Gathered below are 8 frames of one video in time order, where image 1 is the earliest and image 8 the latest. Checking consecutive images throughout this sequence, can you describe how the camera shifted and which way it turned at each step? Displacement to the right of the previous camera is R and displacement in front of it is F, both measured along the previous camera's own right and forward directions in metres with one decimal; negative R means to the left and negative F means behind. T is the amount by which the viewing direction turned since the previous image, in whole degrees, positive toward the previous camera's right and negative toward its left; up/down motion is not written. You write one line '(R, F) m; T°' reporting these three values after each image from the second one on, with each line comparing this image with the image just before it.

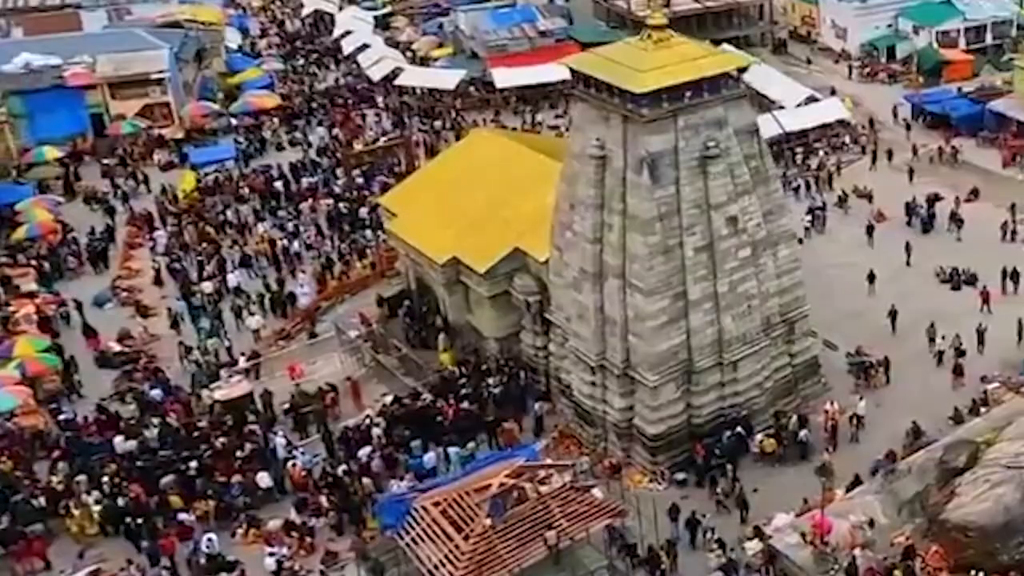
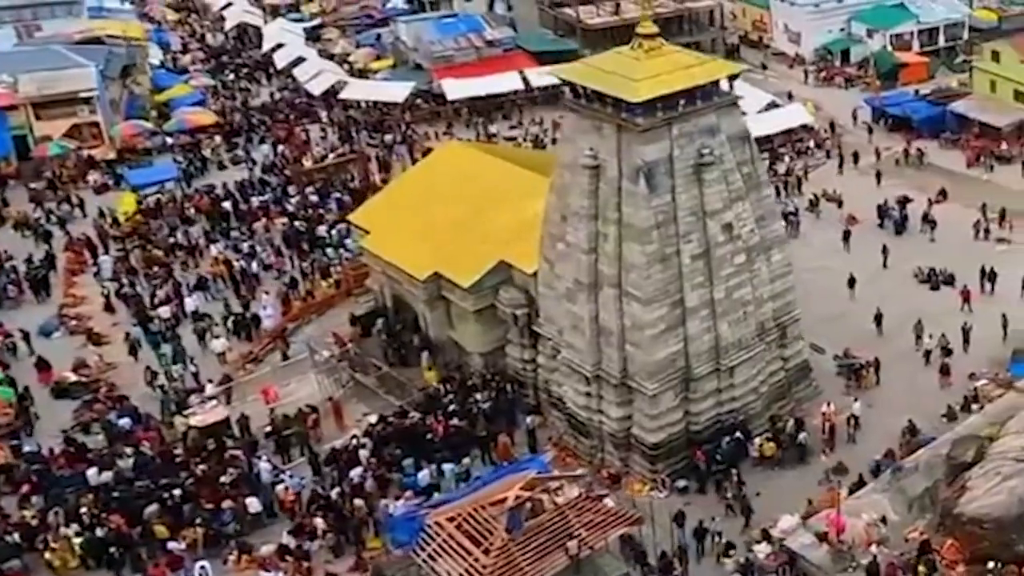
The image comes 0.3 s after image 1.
(-1.7, +0.2) m; +4°
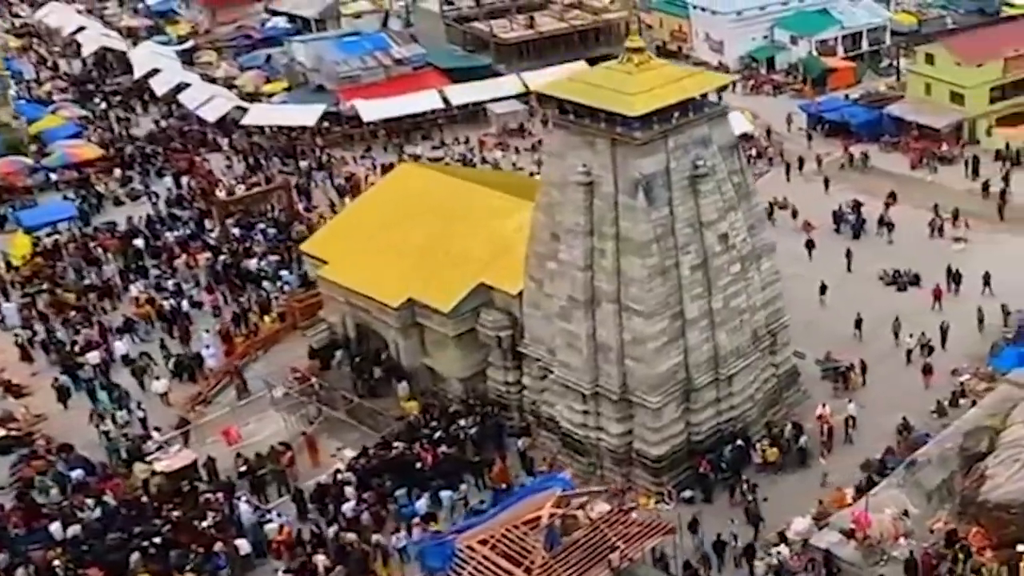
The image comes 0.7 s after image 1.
(-3.1, +0.5) m; +6°
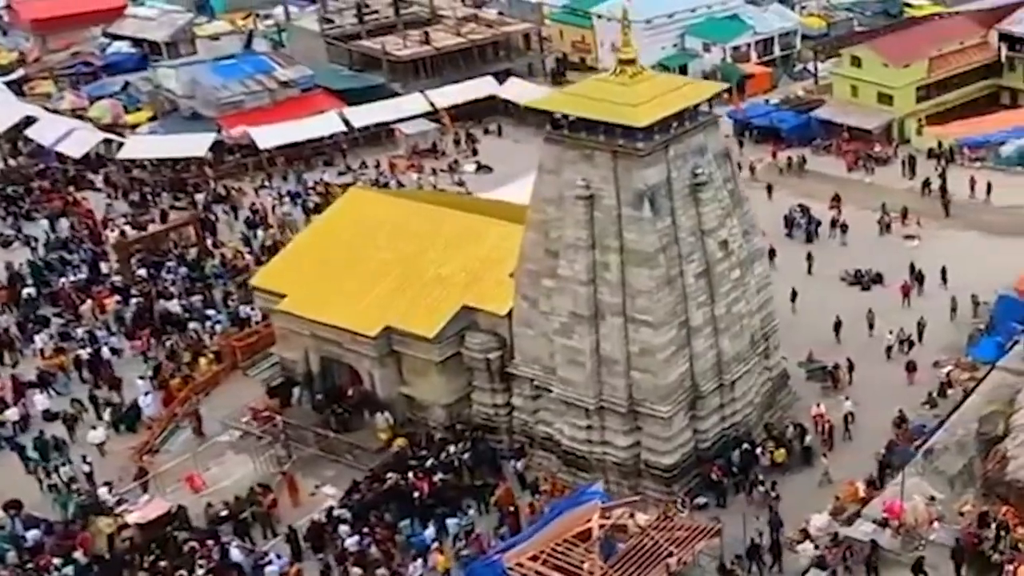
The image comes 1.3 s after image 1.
(-3.9, +0.6) m; +8°
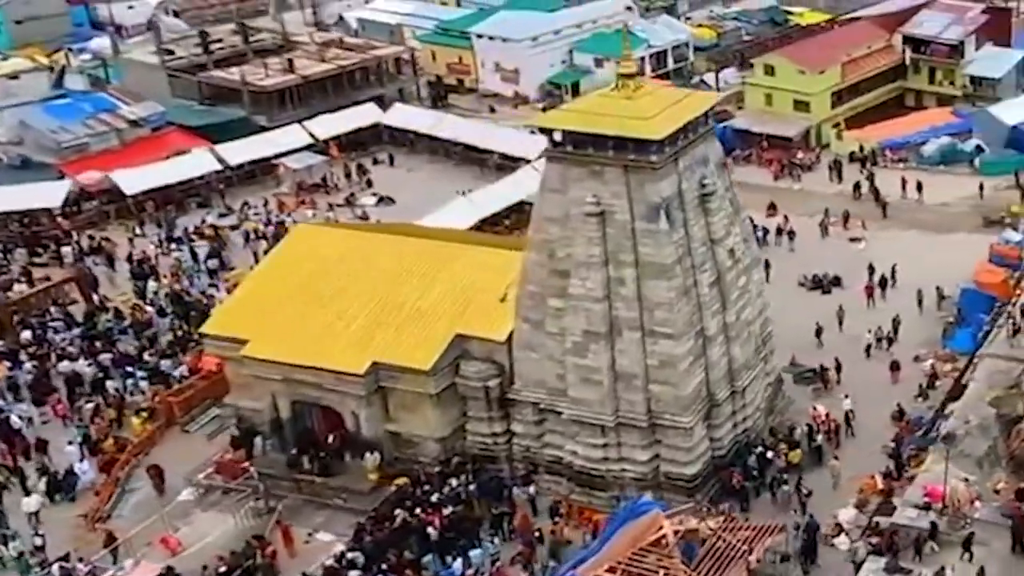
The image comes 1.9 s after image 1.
(-5.2, +0.8) m; +10°
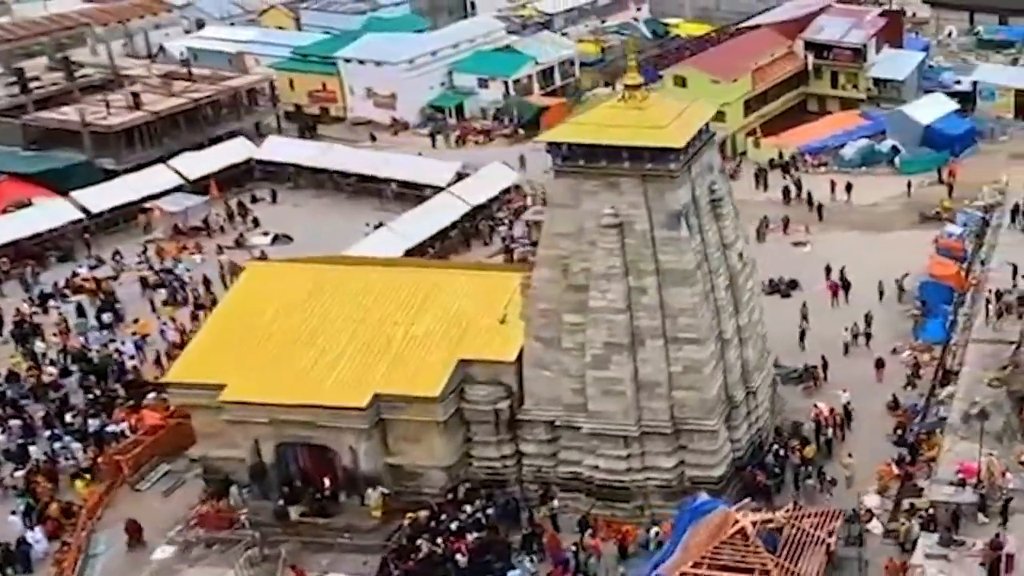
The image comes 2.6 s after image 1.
(-5.6, +0.7) m; +10°
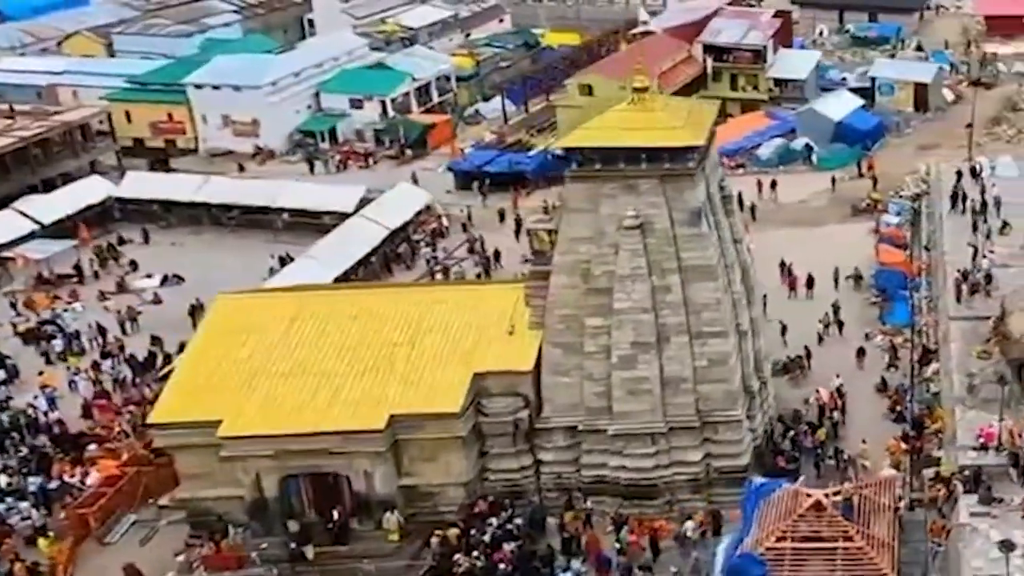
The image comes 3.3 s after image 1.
(-6.0, +0.5) m; +11°
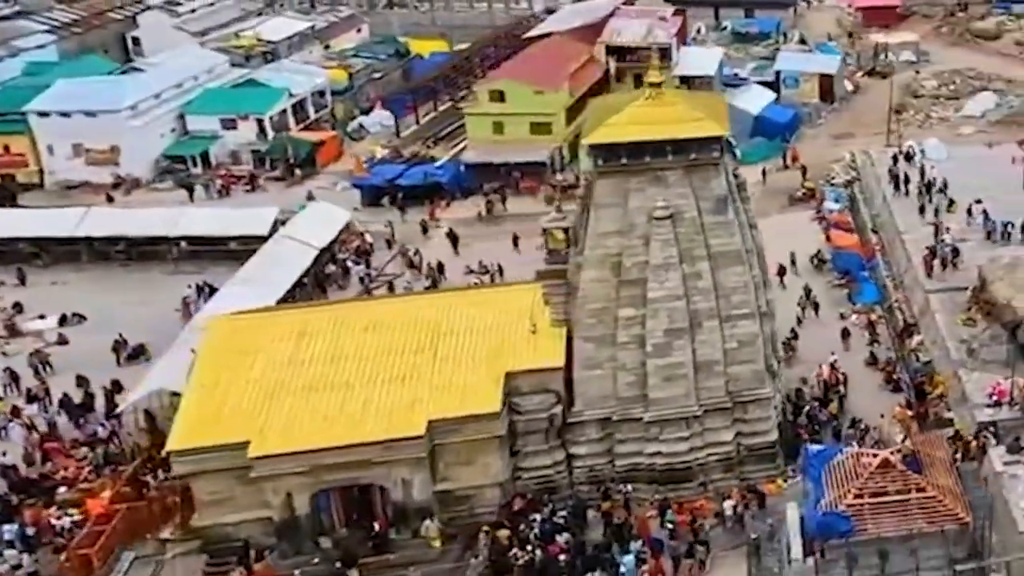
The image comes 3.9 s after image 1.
(-6.4, +0.3) m; +11°
